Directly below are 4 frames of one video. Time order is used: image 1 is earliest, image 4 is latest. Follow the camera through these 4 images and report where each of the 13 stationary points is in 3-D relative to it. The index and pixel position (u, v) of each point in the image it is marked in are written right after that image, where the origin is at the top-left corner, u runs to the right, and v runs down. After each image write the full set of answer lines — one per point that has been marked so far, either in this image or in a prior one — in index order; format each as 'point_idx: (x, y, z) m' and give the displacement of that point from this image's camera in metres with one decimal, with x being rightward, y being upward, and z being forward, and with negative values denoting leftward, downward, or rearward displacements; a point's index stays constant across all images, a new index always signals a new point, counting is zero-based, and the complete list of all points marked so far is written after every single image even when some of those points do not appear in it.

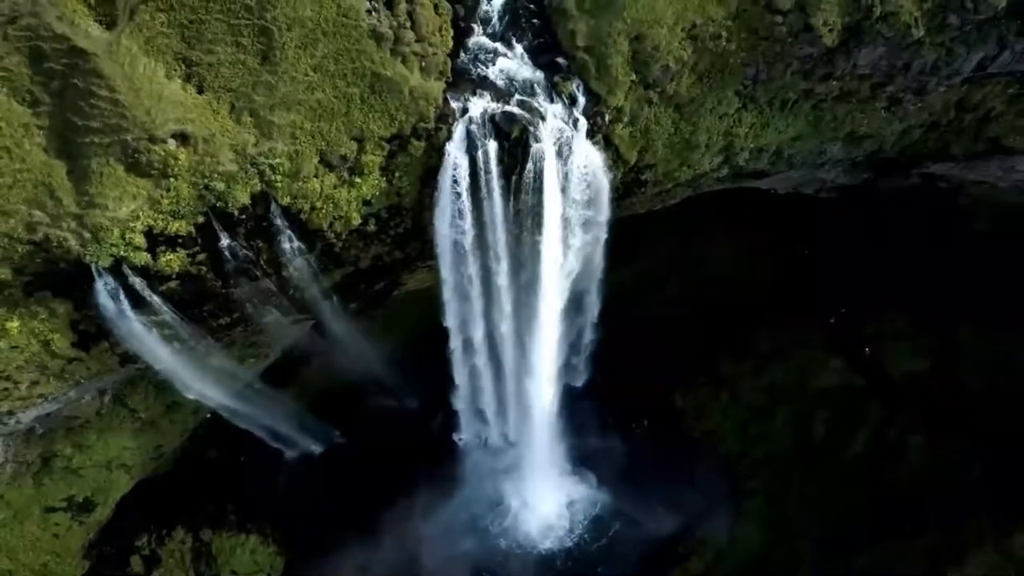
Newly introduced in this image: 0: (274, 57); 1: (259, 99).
0: (-3.9, +3.7, +13.7) m
1: (-4.1, +3.1, +13.8) m
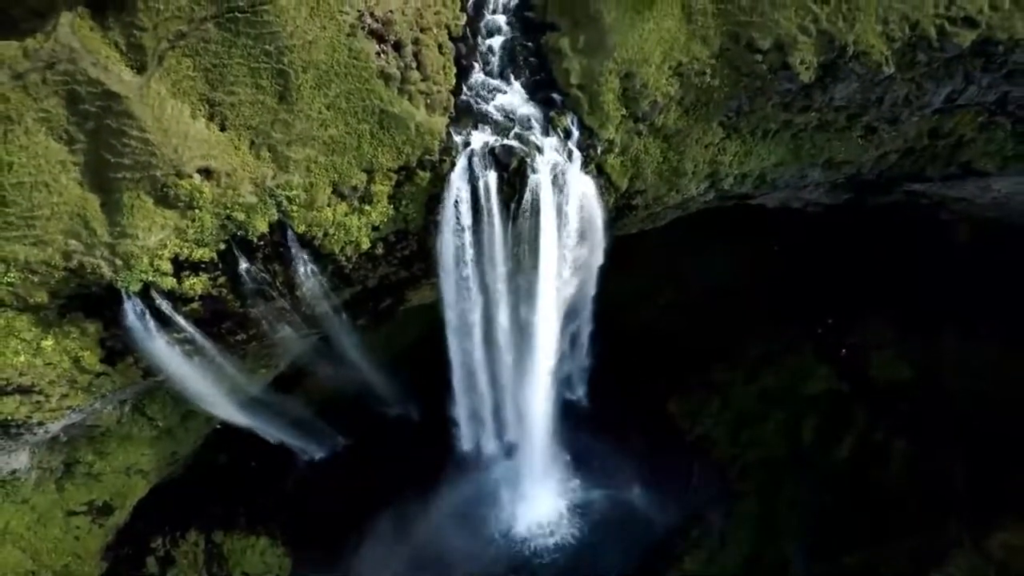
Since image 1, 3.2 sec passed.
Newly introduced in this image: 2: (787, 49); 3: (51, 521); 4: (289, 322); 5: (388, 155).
0: (-3.9, +3.4, +14.8) m
1: (-4.1, +2.7, +14.9) m
2: (+5.1, +4.4, +15.7) m
3: (-9.9, -5.0, +18.1) m
4: (-4.5, -0.7, +17.2) m
5: (-2.3, +2.4, +15.4) m
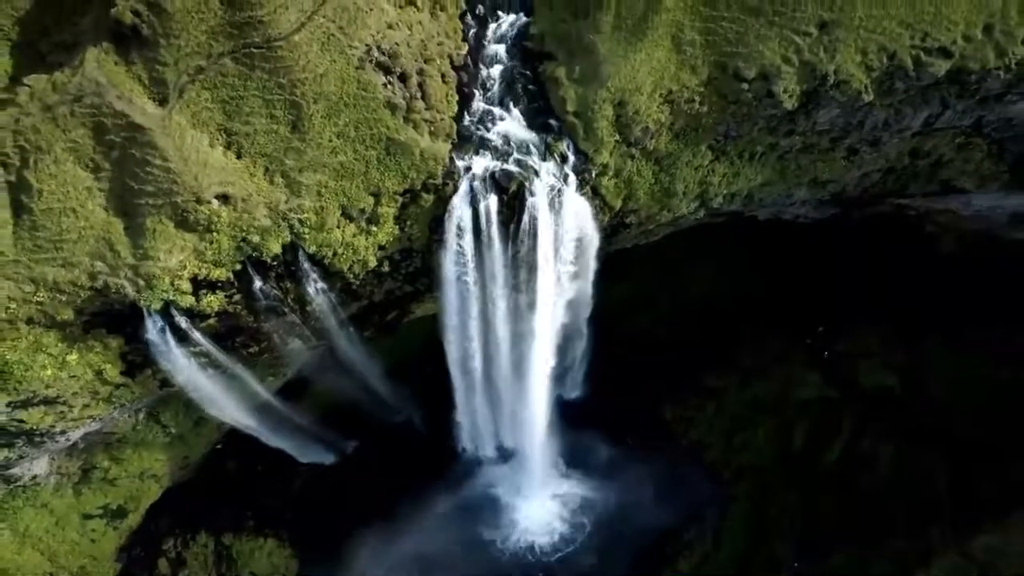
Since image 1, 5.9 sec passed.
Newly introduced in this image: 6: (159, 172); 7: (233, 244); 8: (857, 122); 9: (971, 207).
0: (-3.9, +3.0, +15.7) m
1: (-4.2, +2.3, +15.8) m
2: (+5.1, +4.1, +16.6) m
3: (-9.9, -5.3, +19.0) m
4: (-4.5, -1.0, +18.1) m
5: (-2.3, +2.1, +16.3) m
6: (-6.2, +2.0, +14.9) m
7: (-5.2, +0.8, +15.7) m
8: (+7.1, +3.4, +17.5) m
9: (+10.6, +1.9, +19.7) m
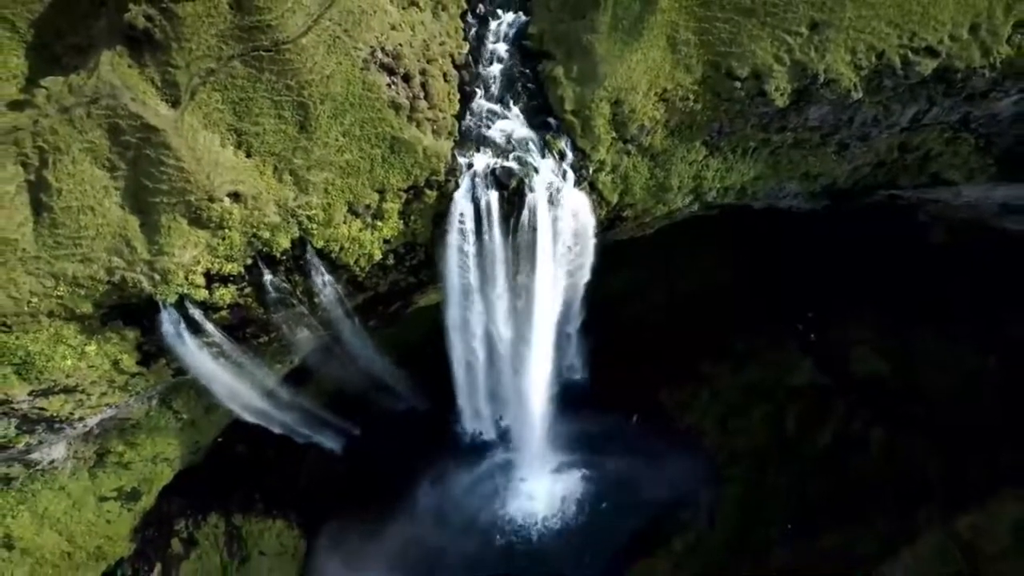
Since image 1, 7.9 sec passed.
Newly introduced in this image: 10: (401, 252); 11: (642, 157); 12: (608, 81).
0: (-3.9, +3.1, +16.3) m
1: (-4.2, +2.5, +16.4) m
2: (+5.1, +4.3, +17.1) m
3: (-9.9, -5.1, +19.8) m
4: (-4.5, -0.8, +18.8) m
5: (-2.3, +2.2, +16.9) m
6: (-6.2, +2.1, +15.5) m
7: (-5.2, +0.9, +16.3) m
8: (+7.1, +3.6, +18.1) m
9: (+10.6, +2.1, +20.3) m
10: (-2.4, +0.8, +18.0) m
11: (+2.8, +2.8, +18.2) m
12: (+2.0, +4.3, +17.3) m
